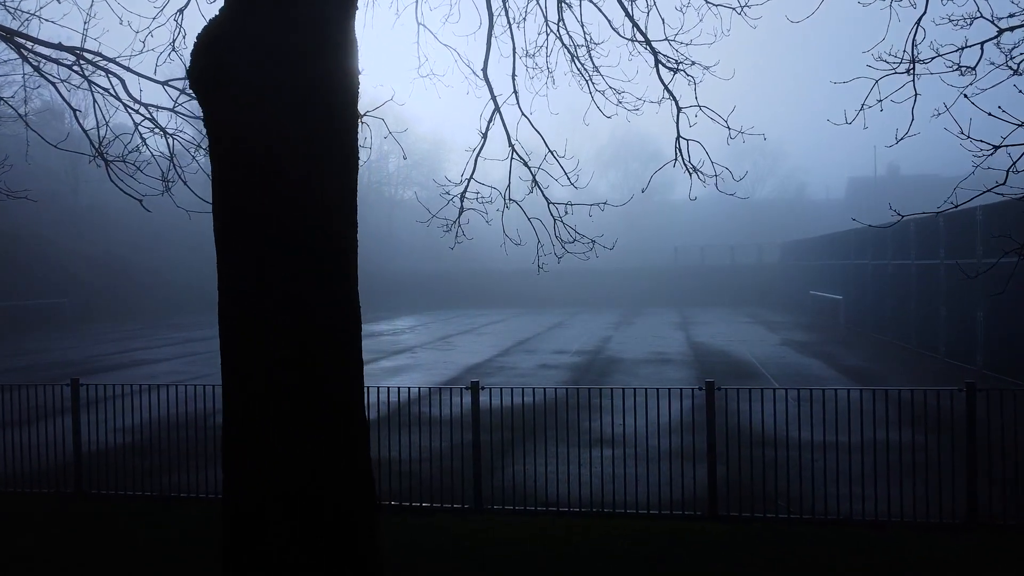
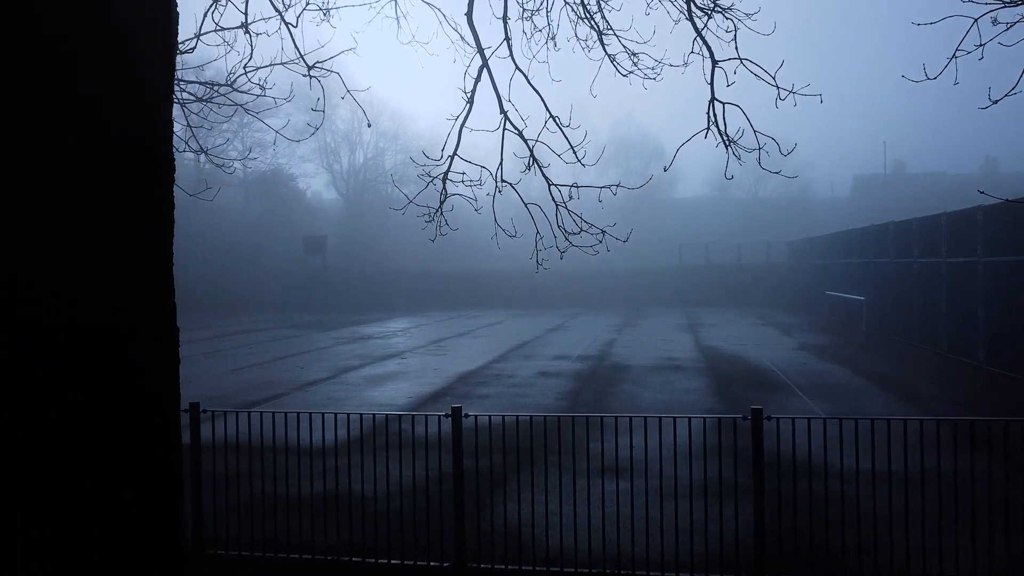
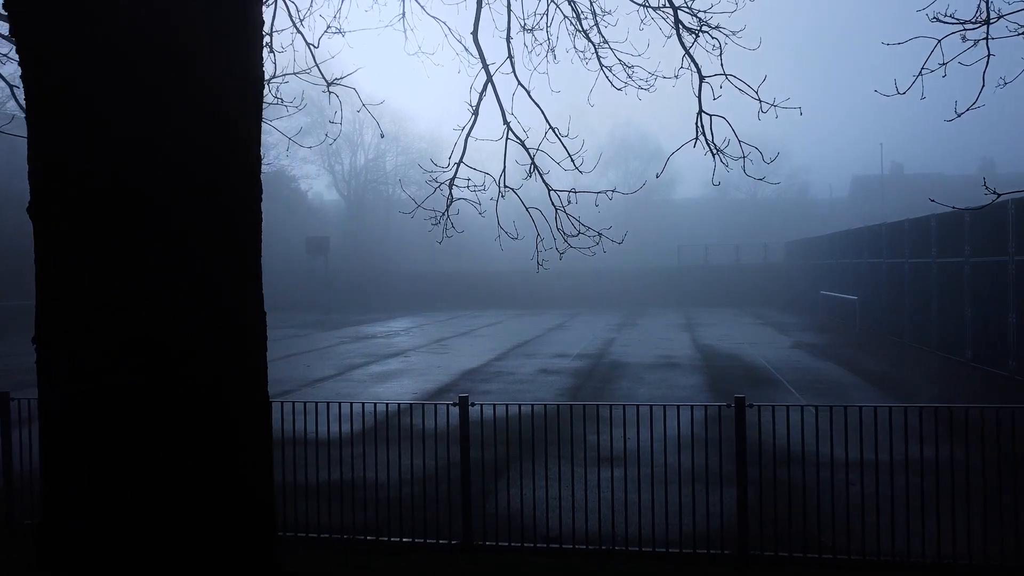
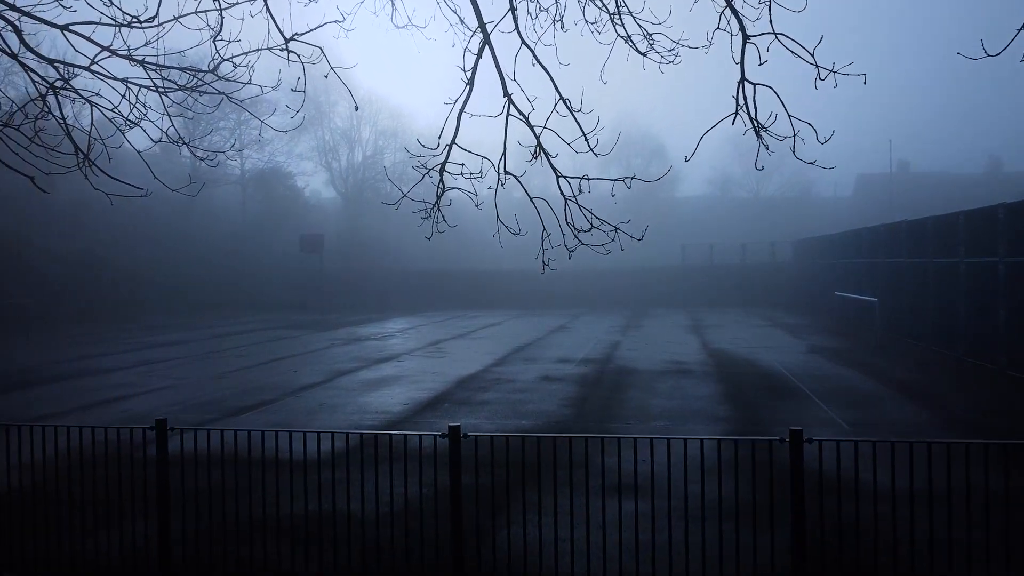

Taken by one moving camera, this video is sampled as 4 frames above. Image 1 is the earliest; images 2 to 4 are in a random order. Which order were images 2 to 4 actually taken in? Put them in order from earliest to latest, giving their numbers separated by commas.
3, 2, 4
